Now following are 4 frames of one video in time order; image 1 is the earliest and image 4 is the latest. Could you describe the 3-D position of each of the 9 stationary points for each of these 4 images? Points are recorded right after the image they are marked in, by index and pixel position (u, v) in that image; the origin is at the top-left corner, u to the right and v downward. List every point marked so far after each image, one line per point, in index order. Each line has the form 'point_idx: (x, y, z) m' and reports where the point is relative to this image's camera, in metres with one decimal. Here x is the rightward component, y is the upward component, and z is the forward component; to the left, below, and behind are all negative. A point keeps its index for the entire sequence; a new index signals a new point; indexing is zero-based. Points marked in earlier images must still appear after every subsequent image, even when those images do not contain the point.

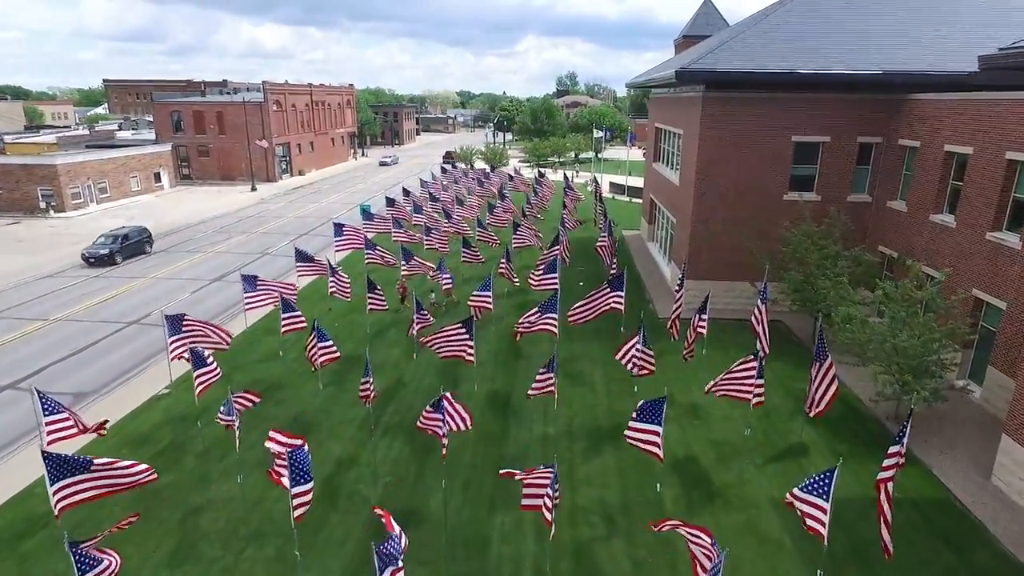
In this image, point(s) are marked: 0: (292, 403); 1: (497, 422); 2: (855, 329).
0: (-7.2, -3.8, +18.9) m
1: (-0.5, -4.1, +17.5) m
2: (+10.1, -1.2, +16.9) m
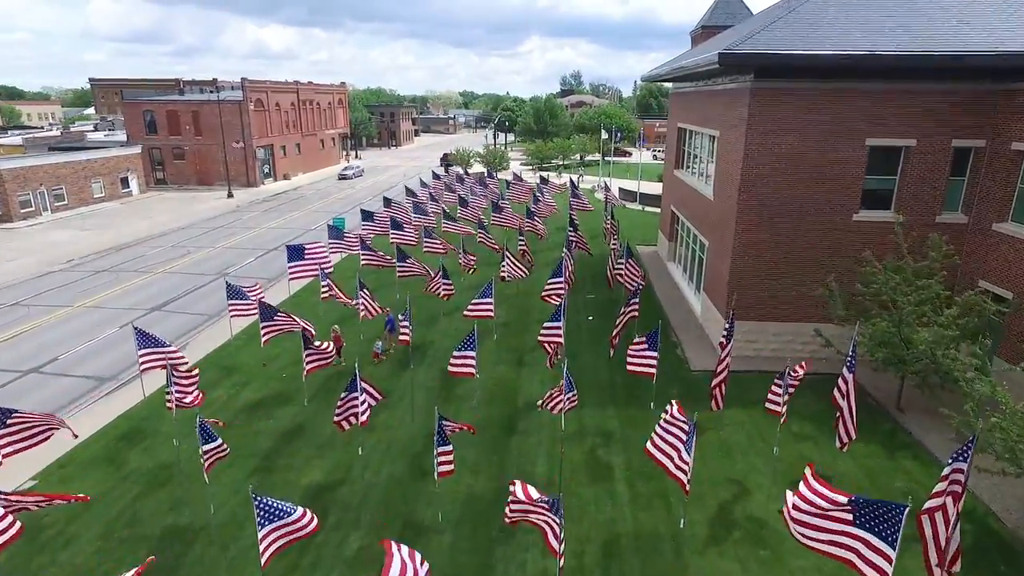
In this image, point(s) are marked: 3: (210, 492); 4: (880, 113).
0: (-7.5, -5.2, +13.6) m
1: (-0.8, -5.5, +12.2) m
2: (+9.8, -2.7, +11.5) m
3: (-7.5, -5.0, +14.1) m
4: (+11.5, +5.5, +17.9) m
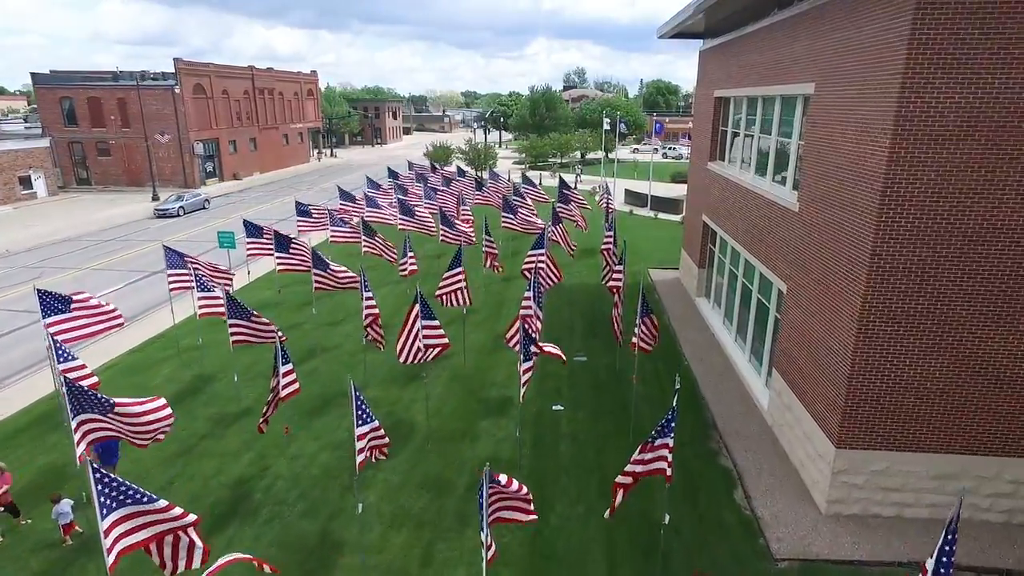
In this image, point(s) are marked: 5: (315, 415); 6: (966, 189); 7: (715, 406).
0: (-9.3, -6.8, +3.7) m
1: (-2.6, -7.2, +2.3) m
2: (+8.0, -4.4, +1.5) m
3: (-9.2, -6.7, +4.2) m
4: (+9.8, +3.8, +7.9) m
5: (-5.0, -3.3, +14.8) m
6: (+7.0, +1.5, +8.7) m
7: (+5.0, -2.9, +14.2) m
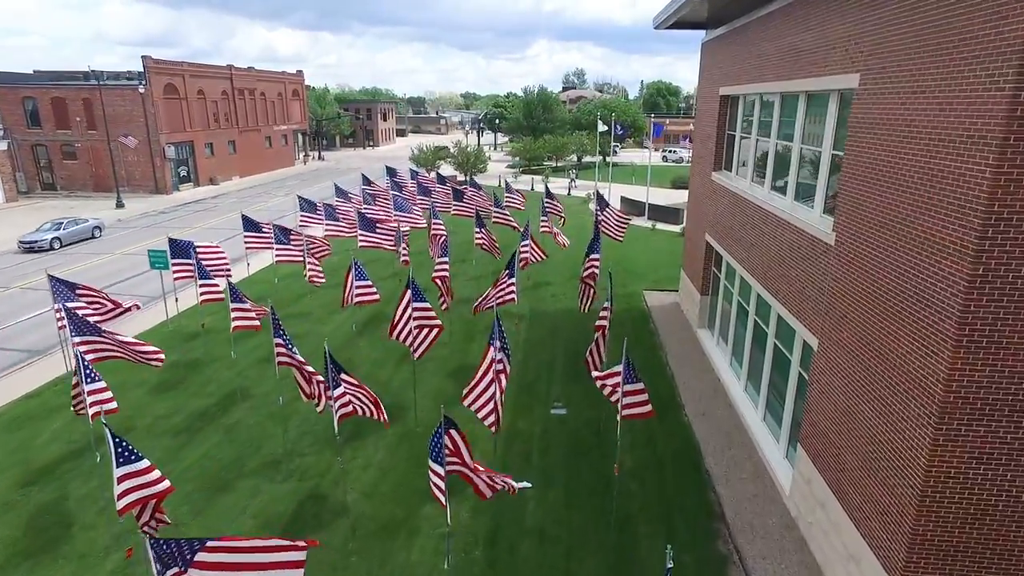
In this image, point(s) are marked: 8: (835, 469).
0: (-10.2, -7.7, +0.7) m
1: (-3.5, -8.1, -0.7) m
2: (+7.0, -5.3, -1.5) m
3: (-10.2, -7.6, +1.2) m
4: (+8.9, +2.9, +4.9) m
5: (-6.0, -4.2, +11.8) m
6: (+6.0, +0.6, +5.7) m
7: (+4.1, -3.8, +11.2) m
8: (+5.0, -2.8, +8.8) m
